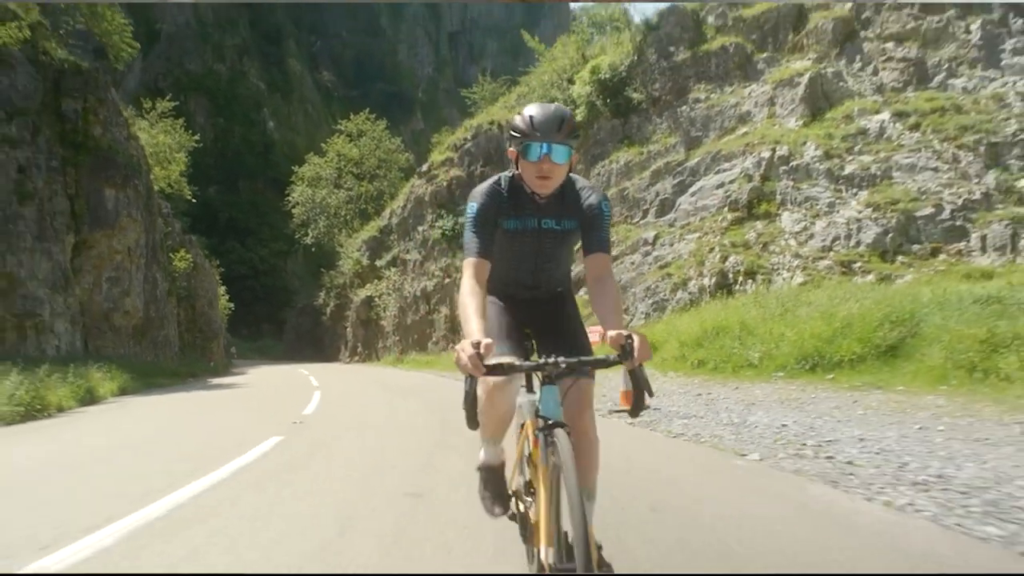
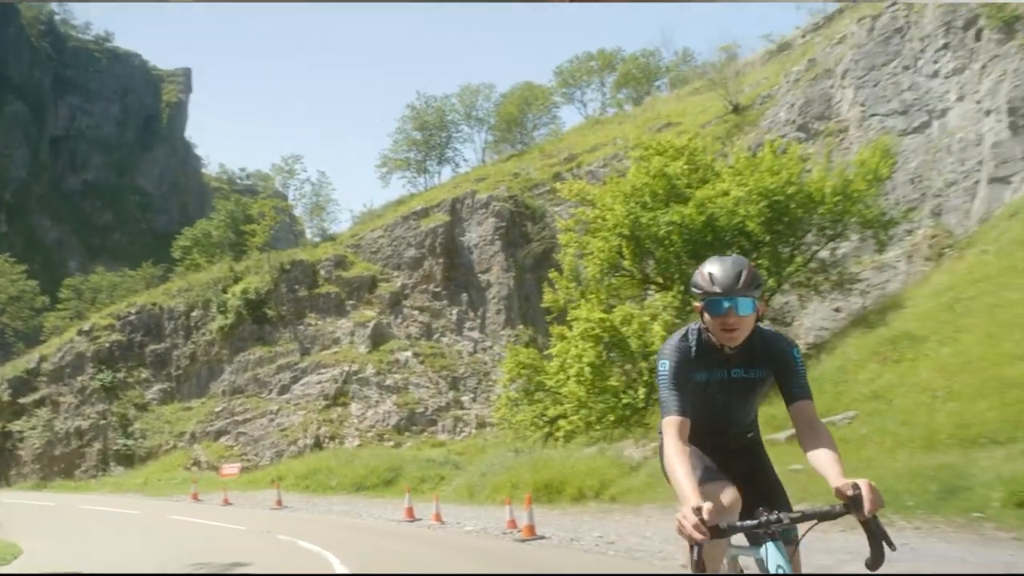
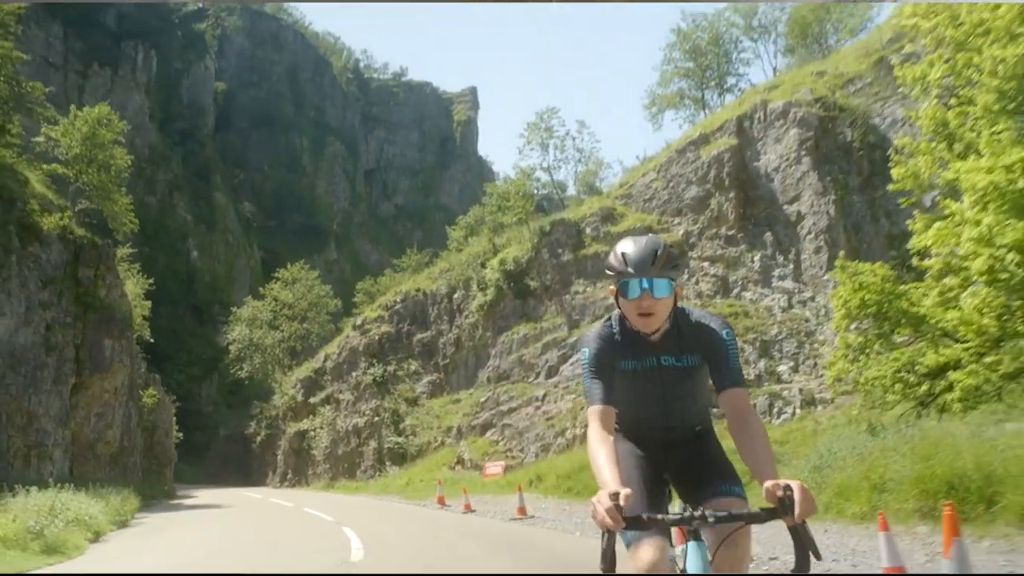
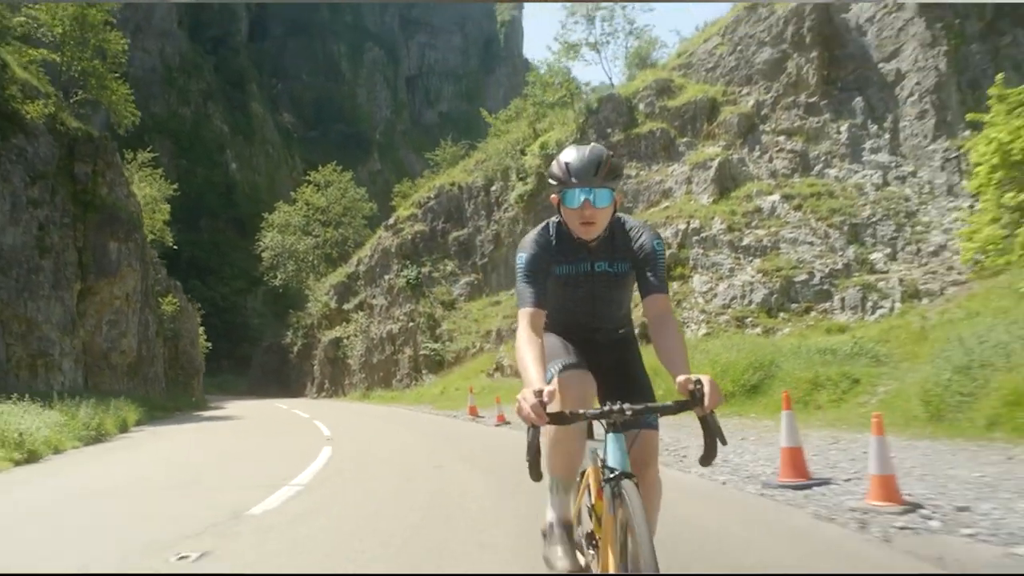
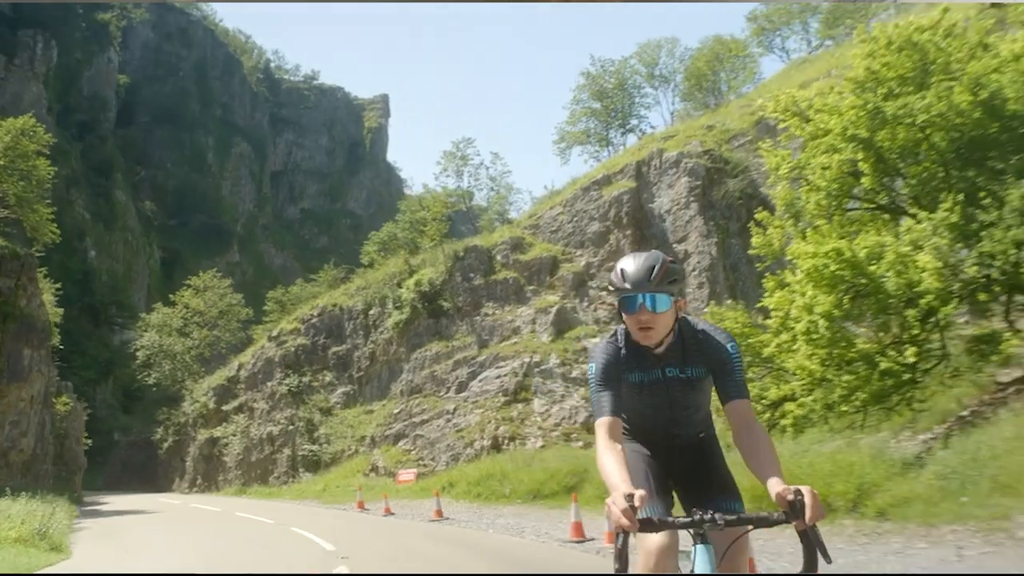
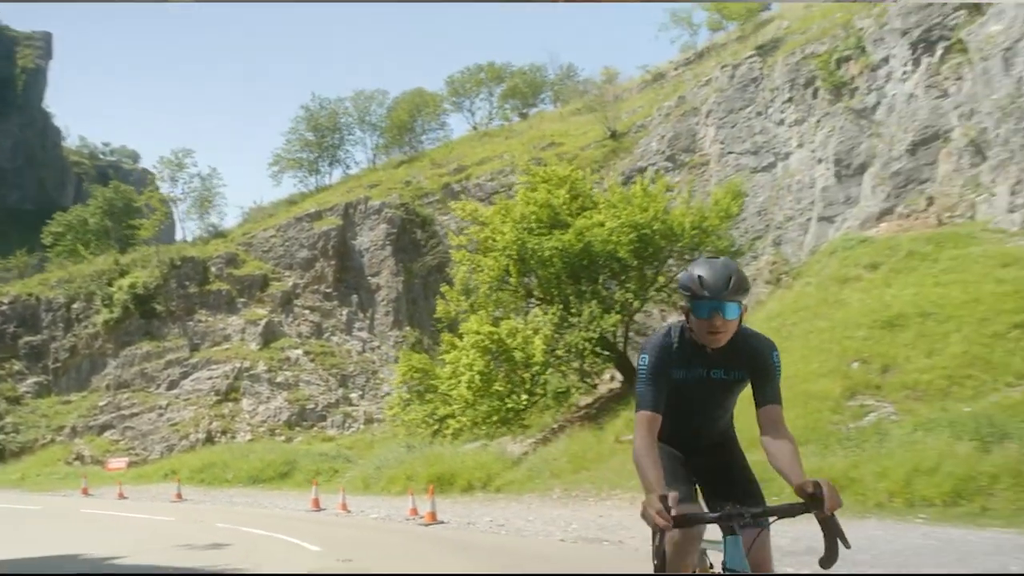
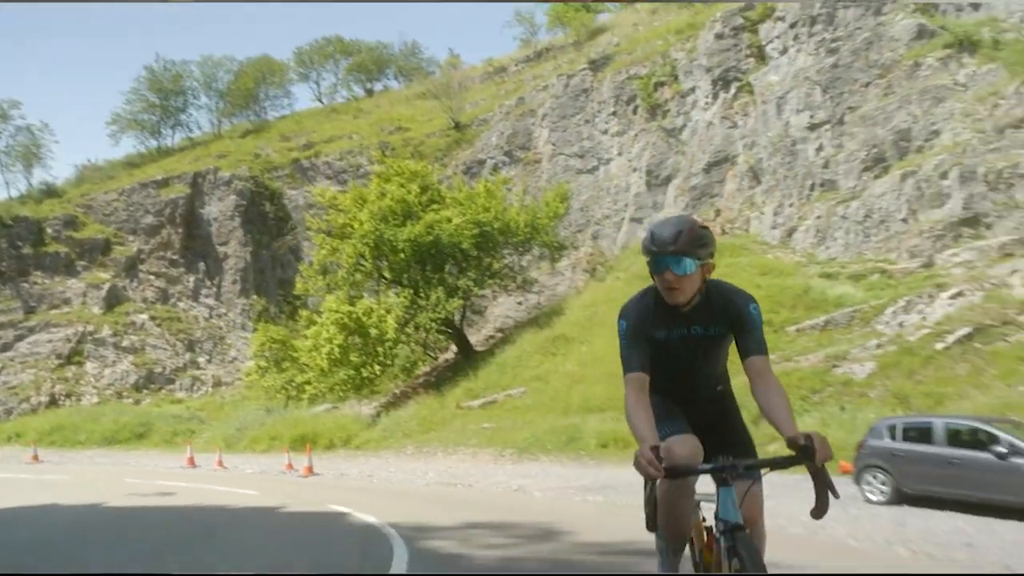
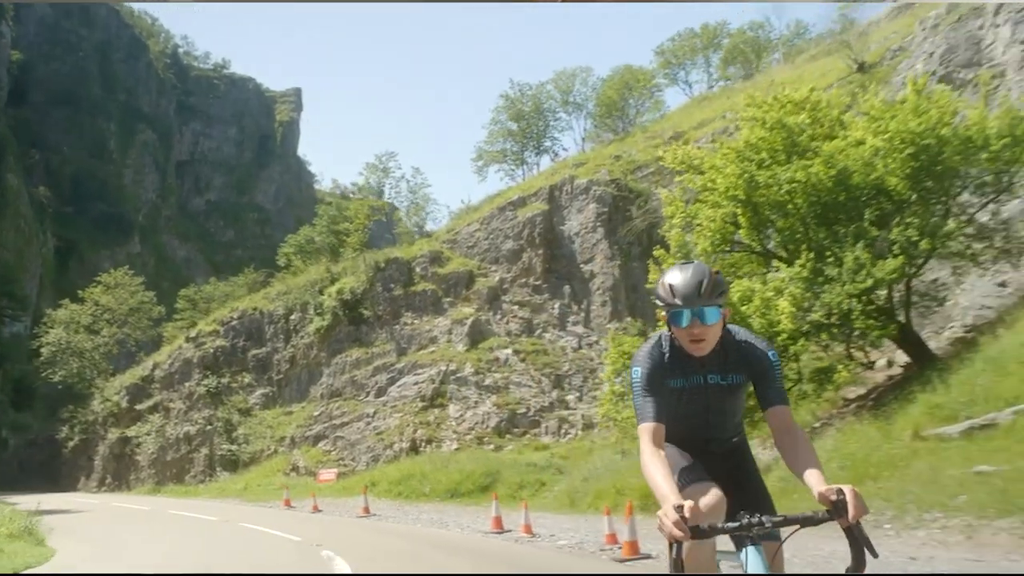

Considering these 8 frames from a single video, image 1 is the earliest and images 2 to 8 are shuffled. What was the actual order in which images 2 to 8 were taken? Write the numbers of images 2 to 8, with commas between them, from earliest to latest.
4, 3, 5, 8, 2, 6, 7
